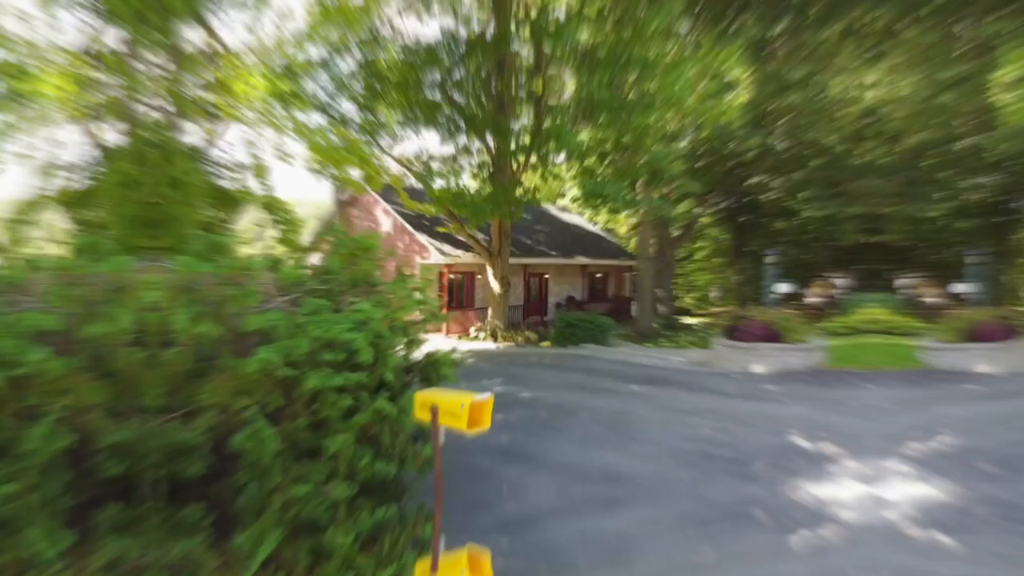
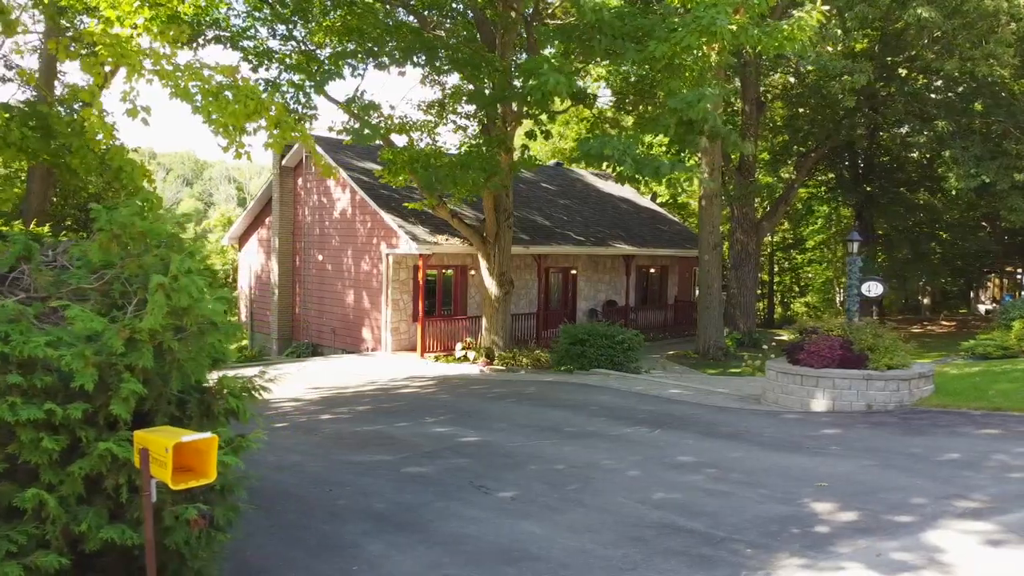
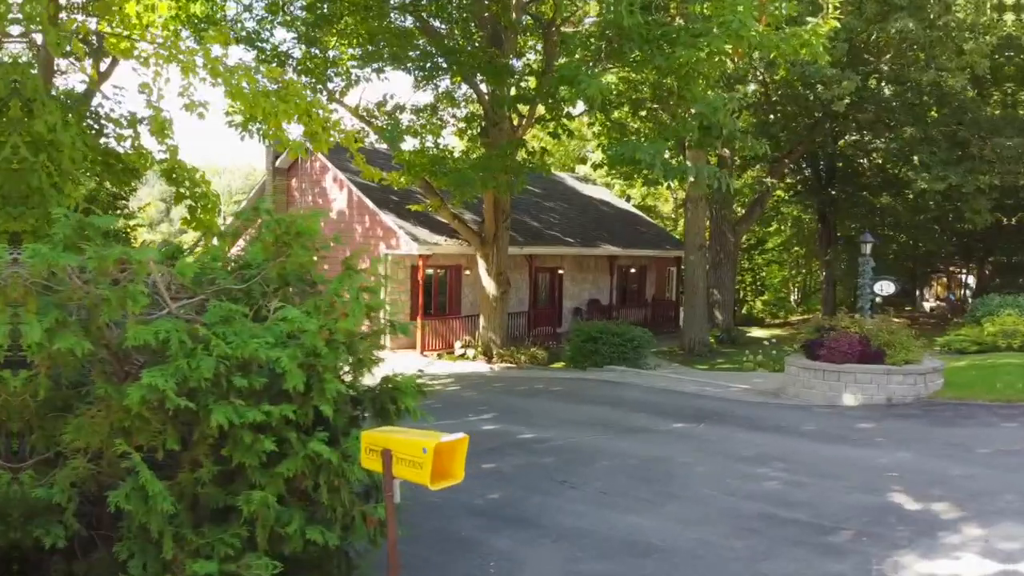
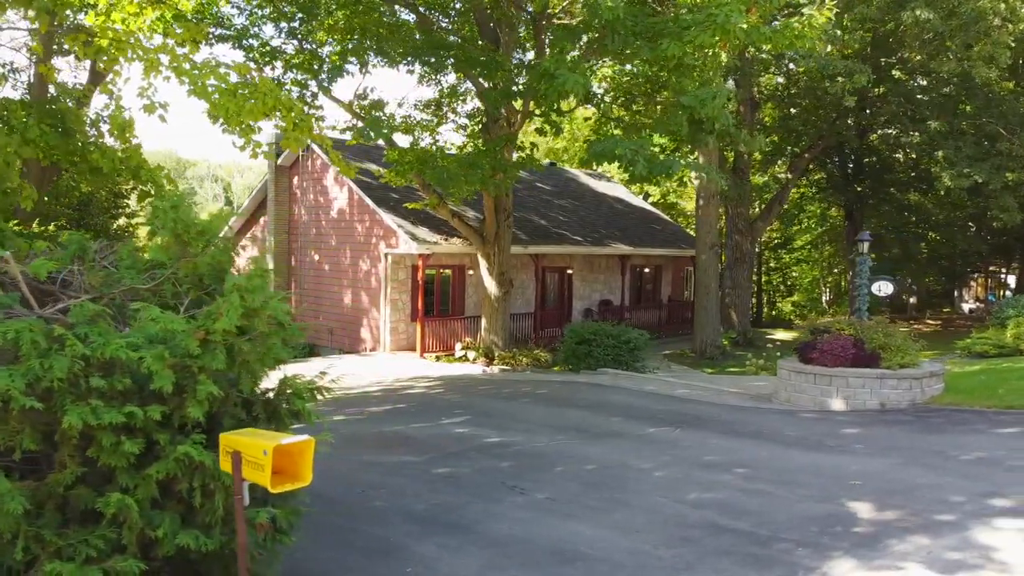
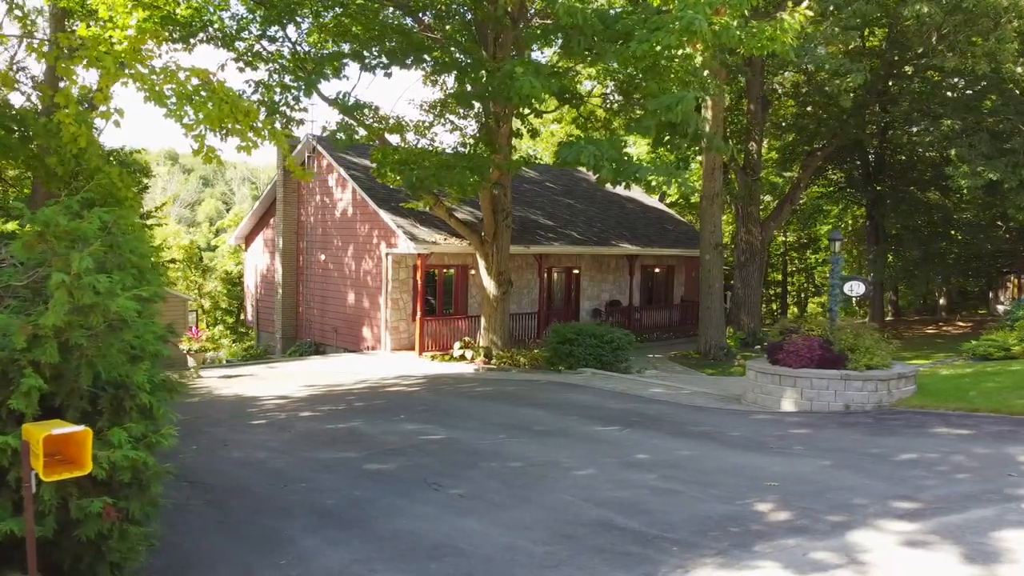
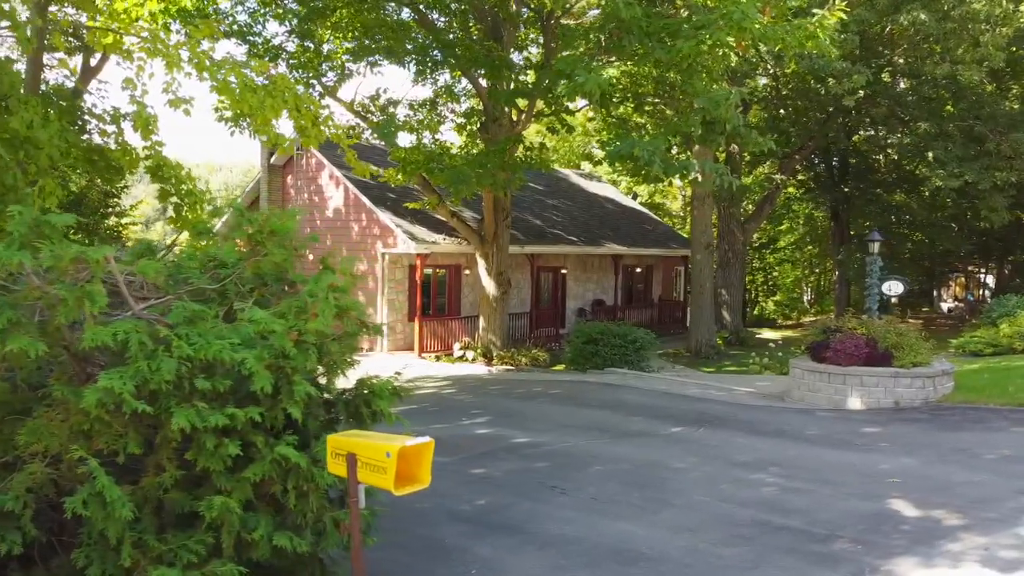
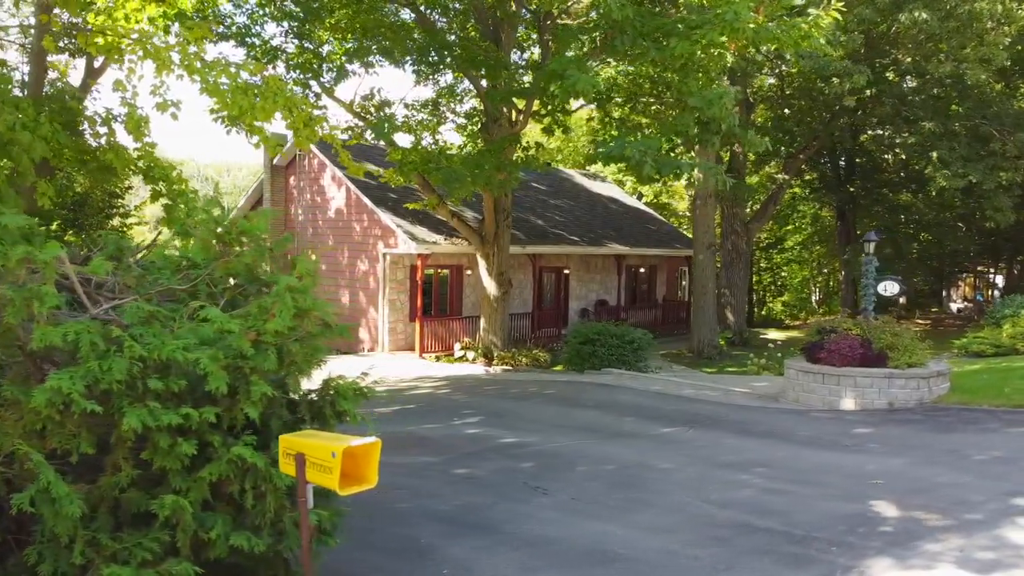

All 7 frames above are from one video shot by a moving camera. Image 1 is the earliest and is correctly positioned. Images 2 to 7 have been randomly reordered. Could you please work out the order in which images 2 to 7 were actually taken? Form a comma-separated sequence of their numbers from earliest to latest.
3, 6, 7, 4, 2, 5
